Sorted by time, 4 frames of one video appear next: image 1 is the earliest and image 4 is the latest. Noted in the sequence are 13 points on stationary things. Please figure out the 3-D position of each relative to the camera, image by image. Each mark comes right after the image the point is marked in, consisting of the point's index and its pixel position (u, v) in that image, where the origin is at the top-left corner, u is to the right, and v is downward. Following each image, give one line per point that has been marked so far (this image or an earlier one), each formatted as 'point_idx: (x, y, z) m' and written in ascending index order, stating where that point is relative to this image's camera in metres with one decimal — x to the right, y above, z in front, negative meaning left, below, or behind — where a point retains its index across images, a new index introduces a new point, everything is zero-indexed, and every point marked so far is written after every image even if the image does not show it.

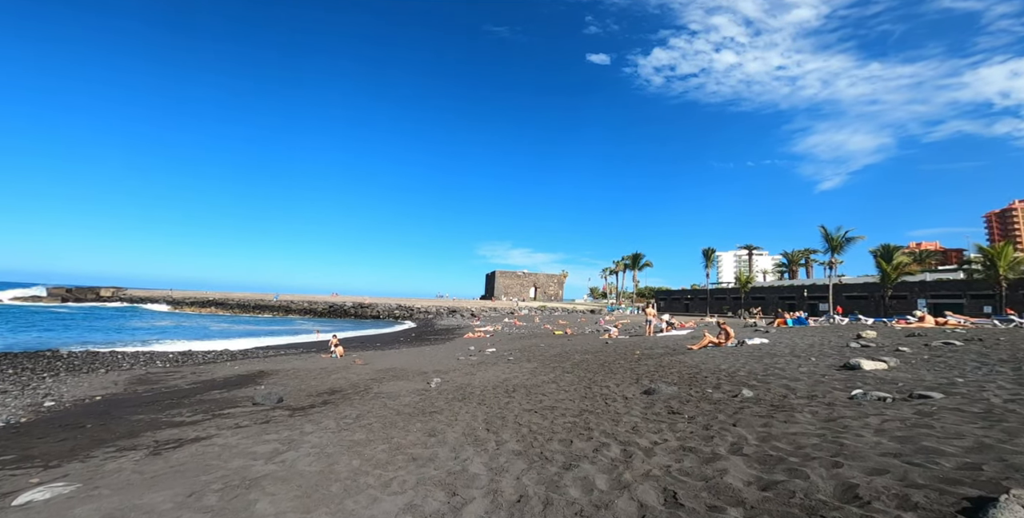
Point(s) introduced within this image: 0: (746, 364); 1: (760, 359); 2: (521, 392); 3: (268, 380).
0: (+5.7, -2.6, +11.2) m
1: (+6.5, -2.6, +12.0) m
2: (+0.2, -3.0, +10.3) m
3: (-9.5, -4.7, +17.9) m
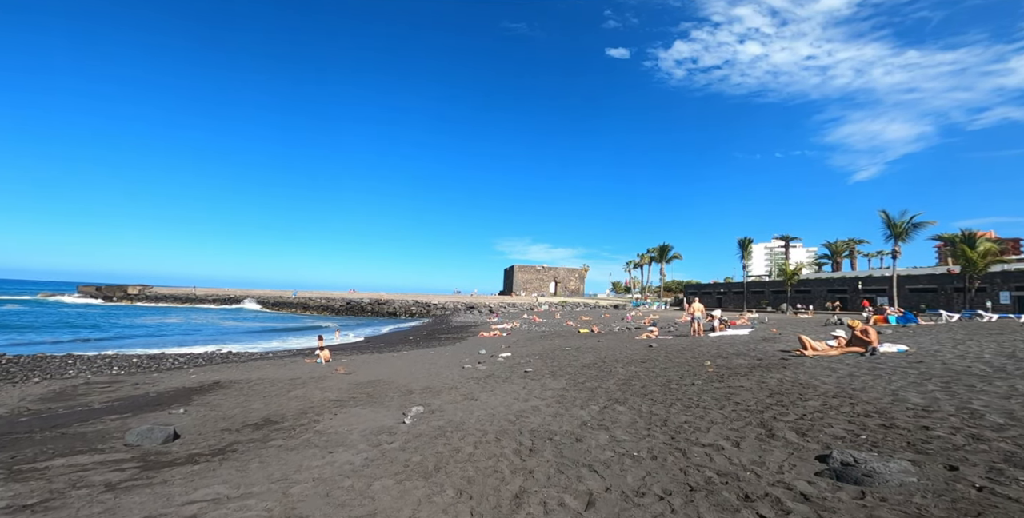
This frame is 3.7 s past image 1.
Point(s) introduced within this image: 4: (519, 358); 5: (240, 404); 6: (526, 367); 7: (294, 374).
0: (+6.0, -1.8, +6.1) m
1: (+6.8, -1.9, +6.9) m
2: (+0.4, -2.3, +5.4) m
3: (-8.9, -4.0, +13.4) m
4: (+0.2, -3.3, +15.3) m
5: (-7.2, -3.8, +12.2) m
6: (+0.4, -3.1, +13.3) m
7: (-8.3, -4.4, +17.4) m
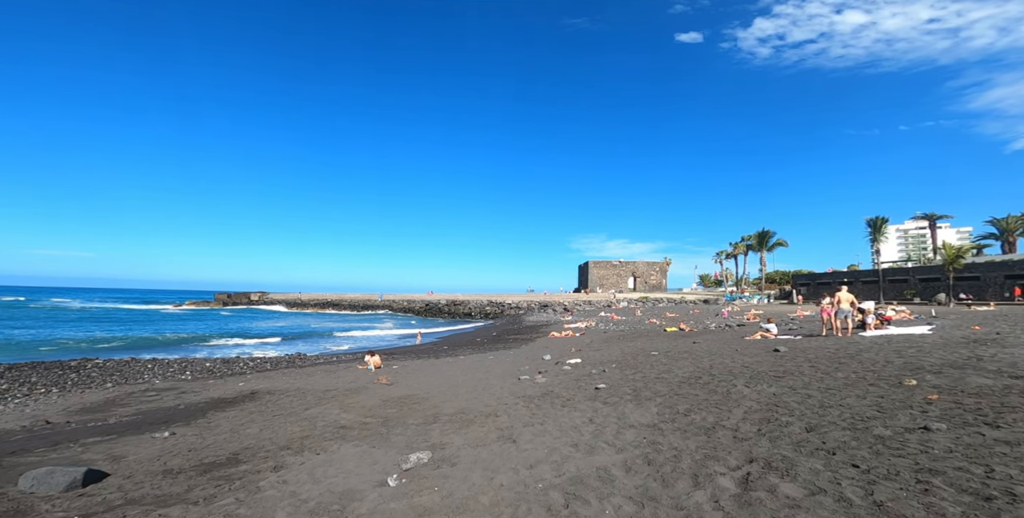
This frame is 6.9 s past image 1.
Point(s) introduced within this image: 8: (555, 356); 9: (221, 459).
0: (+5.9, -1.0, +1.2) m
1: (+6.8, -1.0, +1.8) m
2: (+0.3, -1.7, +1.6) m
3: (-7.2, -3.8, +11.2) m
4: (+2.0, -2.7, +11.3) m
5: (-5.8, -3.5, +9.7) m
6: (+1.8, -2.5, +9.3) m
7: (-5.8, -4.1, +15.0) m
8: (+1.5, -3.2, +15.3) m
9: (-4.5, -3.0, +7.0) m
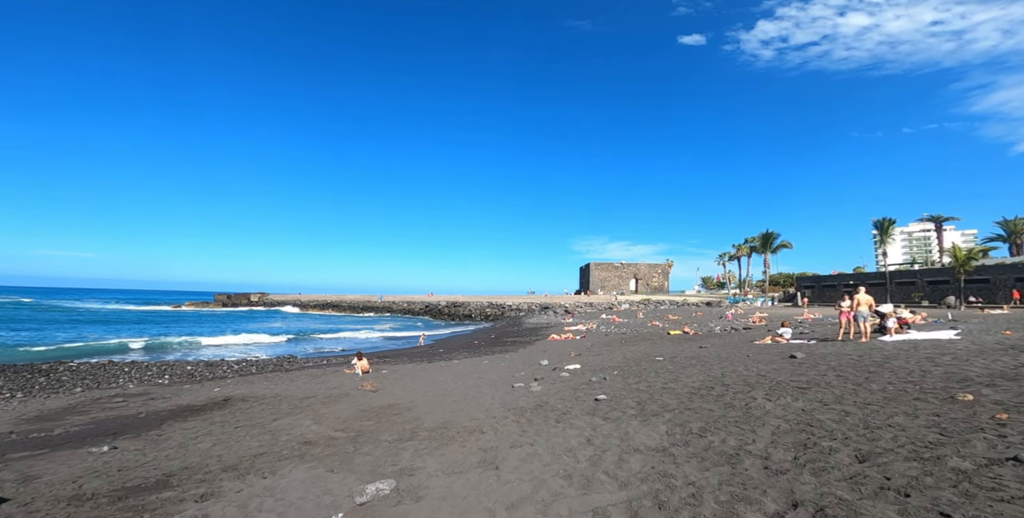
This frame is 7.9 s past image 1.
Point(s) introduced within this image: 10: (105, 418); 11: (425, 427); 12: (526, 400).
0: (+5.7, -0.9, +0.1) m
1: (+6.6, -0.9, +0.7) m
2: (+0.1, -1.6, +0.5) m
3: (-7.4, -3.7, +10.1) m
4: (+1.8, -2.6, +10.2) m
5: (-6.0, -3.4, +8.6) m
6: (+1.6, -2.4, +8.3) m
7: (-6.0, -4.0, +13.9) m
8: (+1.3, -3.1, +14.2) m
9: (-4.7, -2.9, +5.9) m
10: (-10.7, -4.2, +12.1) m
11: (-1.4, -2.7, +7.5) m
12: (+0.2, -2.6, +8.4) m
